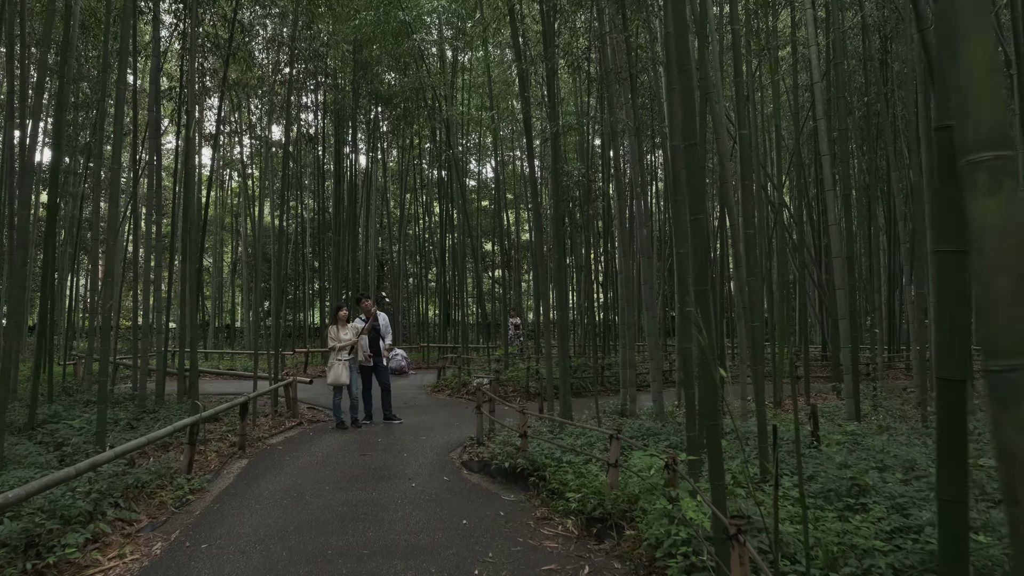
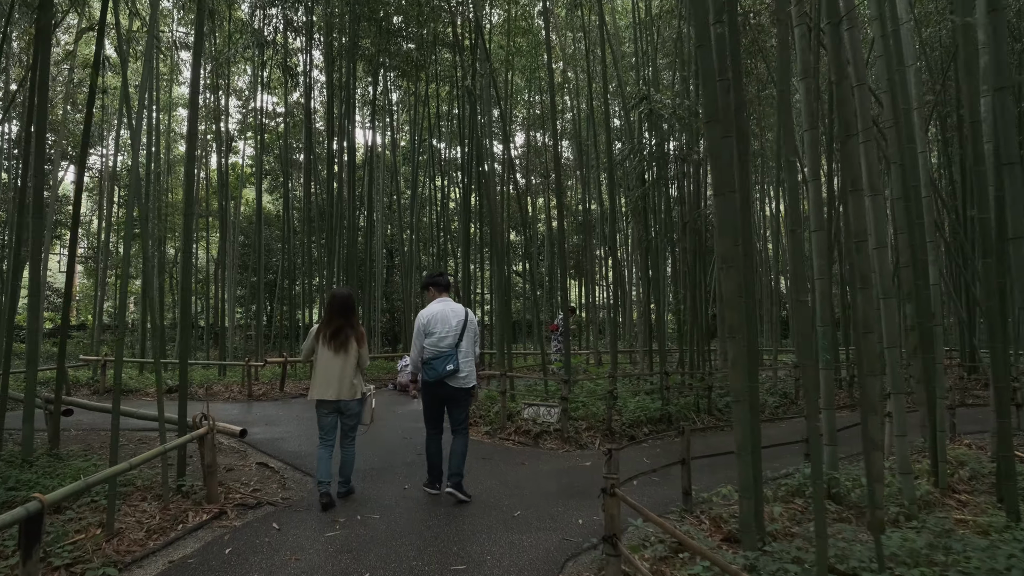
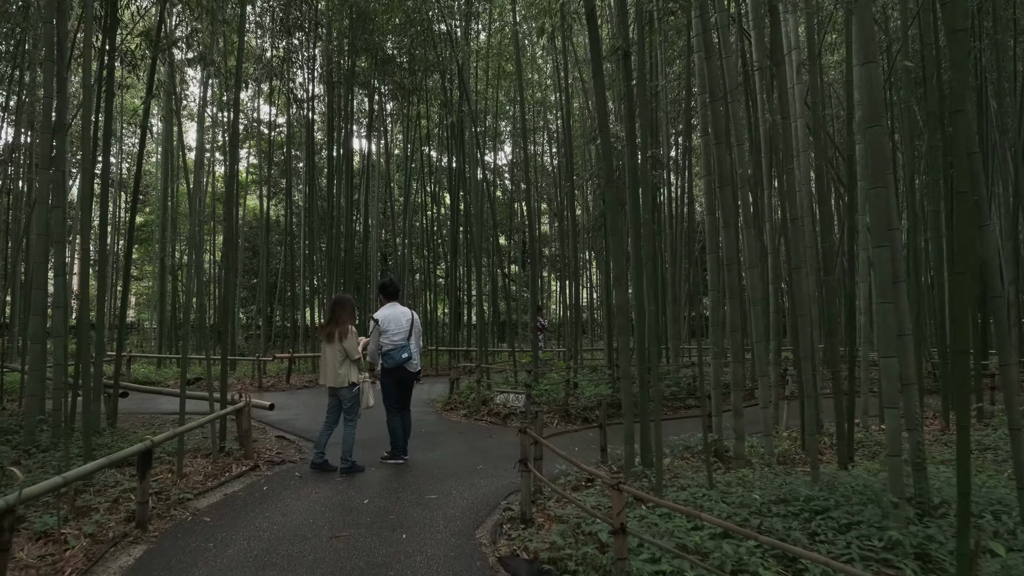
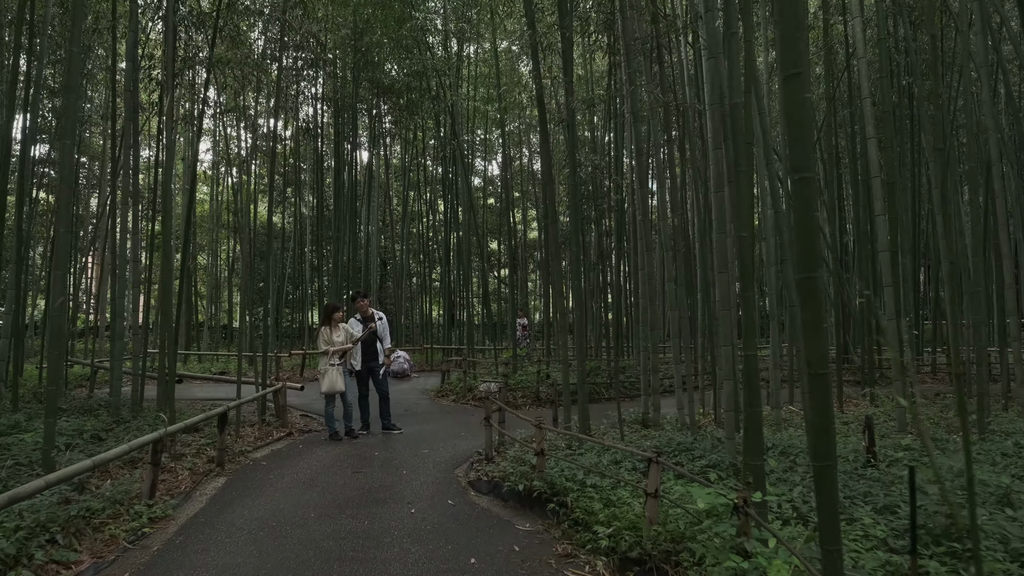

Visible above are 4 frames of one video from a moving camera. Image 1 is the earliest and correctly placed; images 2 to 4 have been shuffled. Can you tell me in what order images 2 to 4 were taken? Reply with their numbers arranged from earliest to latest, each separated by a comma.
4, 3, 2
